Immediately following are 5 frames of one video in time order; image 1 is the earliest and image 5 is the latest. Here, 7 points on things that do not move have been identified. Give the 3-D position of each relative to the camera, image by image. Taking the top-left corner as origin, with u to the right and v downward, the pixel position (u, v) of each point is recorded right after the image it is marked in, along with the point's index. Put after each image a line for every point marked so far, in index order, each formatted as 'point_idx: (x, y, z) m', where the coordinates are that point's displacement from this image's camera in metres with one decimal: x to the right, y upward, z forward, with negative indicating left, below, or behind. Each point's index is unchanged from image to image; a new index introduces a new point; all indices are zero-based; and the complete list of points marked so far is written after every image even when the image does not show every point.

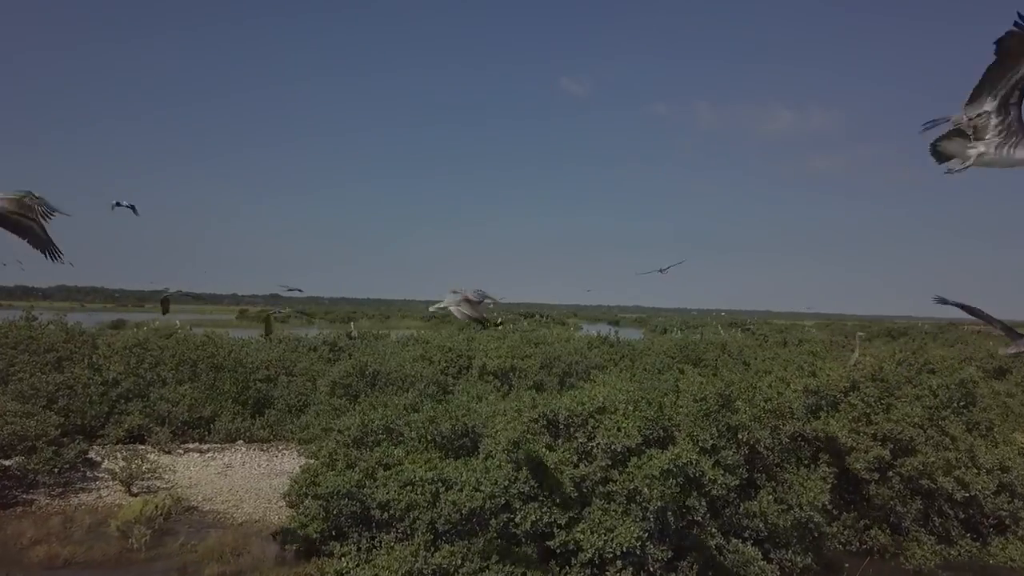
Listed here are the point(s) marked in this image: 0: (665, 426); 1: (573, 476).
0: (+1.9, -1.7, +7.9) m
1: (+0.7, -2.1, +7.3) m
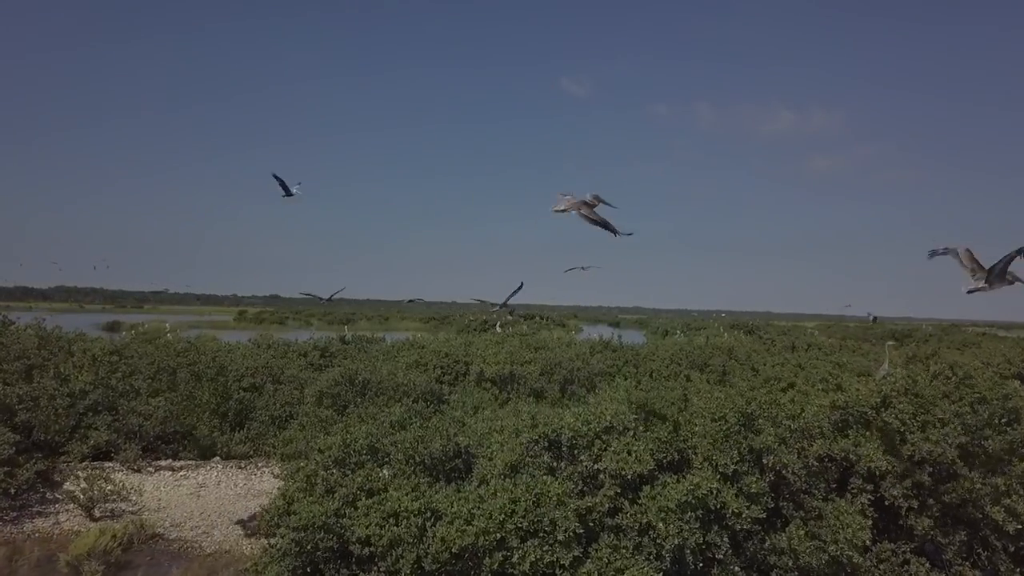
0: (+1.9, -1.8, +7.1) m
1: (+0.7, -2.2, +6.5) m
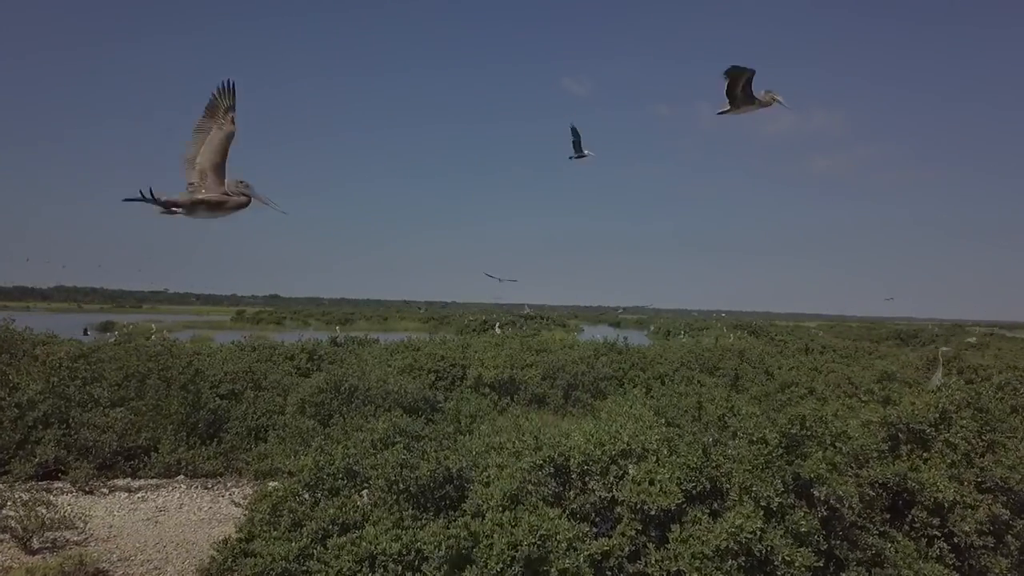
0: (+1.9, -1.8, +6.0) m
1: (+0.7, -2.2, +5.3) m
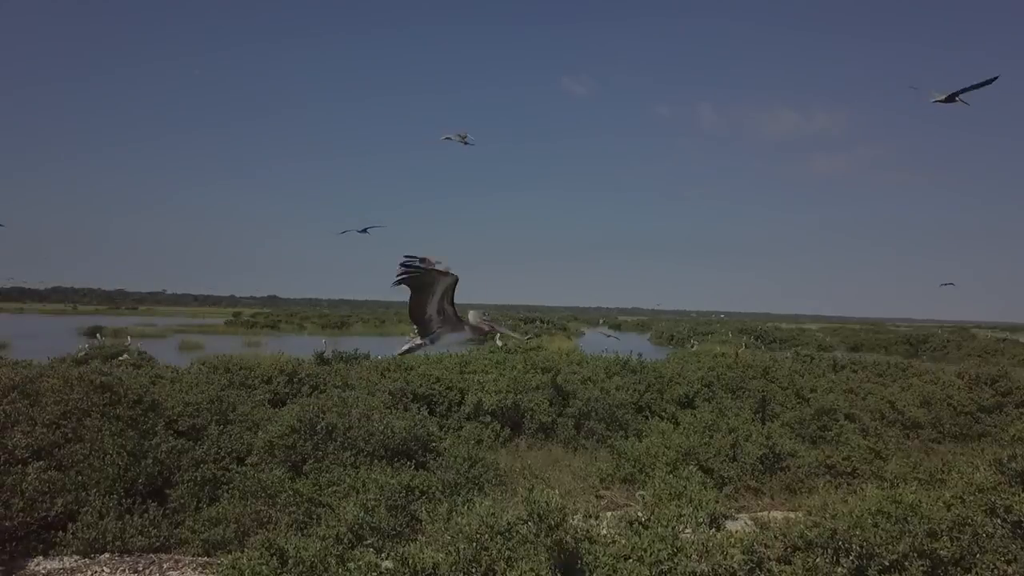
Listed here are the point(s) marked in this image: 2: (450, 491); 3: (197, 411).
0: (+2.0, -2.1, +4.0) m
1: (+0.8, -2.5, +3.4) m
2: (-0.9, -3.0, +9.5) m
3: (-5.8, -2.3, +11.9) m
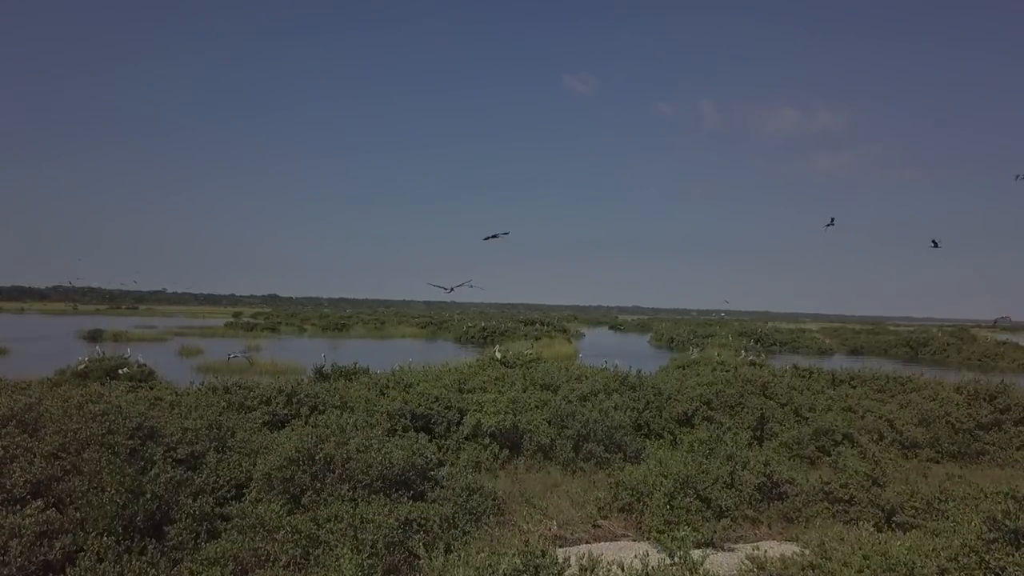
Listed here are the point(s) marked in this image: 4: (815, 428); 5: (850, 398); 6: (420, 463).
0: (+1.9, -2.7, +4.1) m
1: (+0.7, -3.1, +3.4) m
2: (-1.0, -3.5, +9.6) m
3: (-5.9, -2.8, +11.9) m
4: (+7.4, -3.4, +15.6) m
5: (+10.3, -3.4, +19.5) m
6: (-1.6, -3.1, +11.4) m
